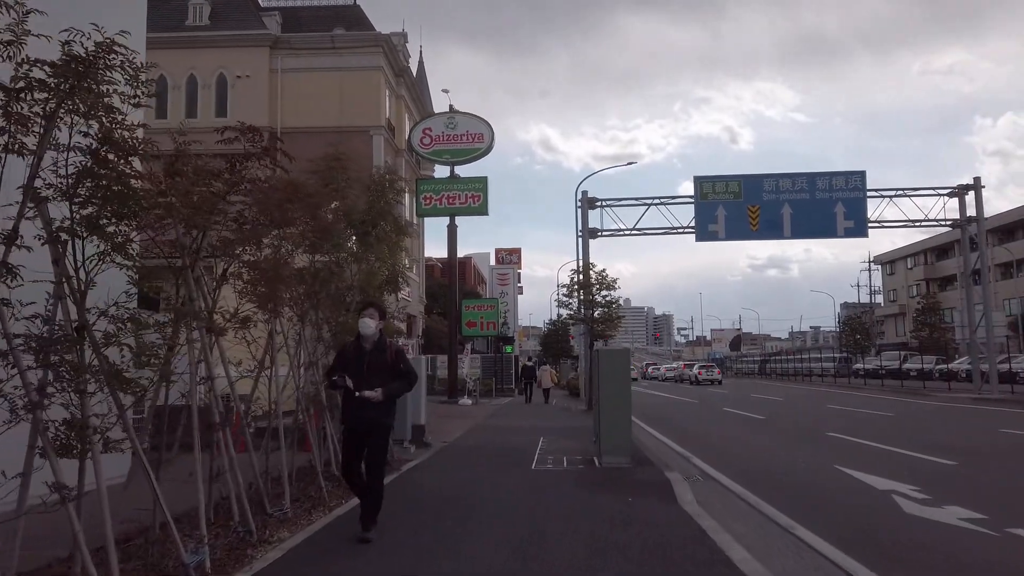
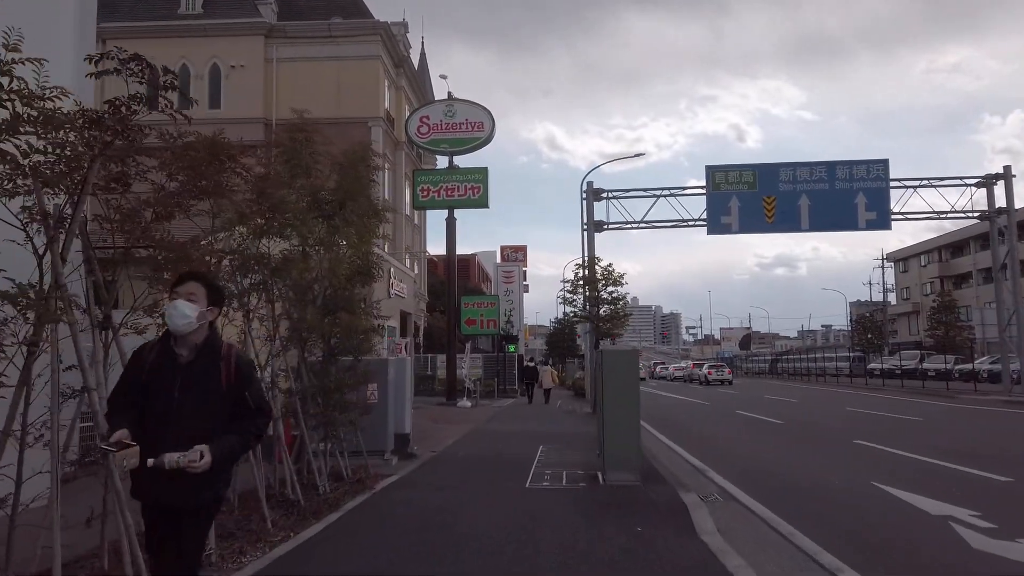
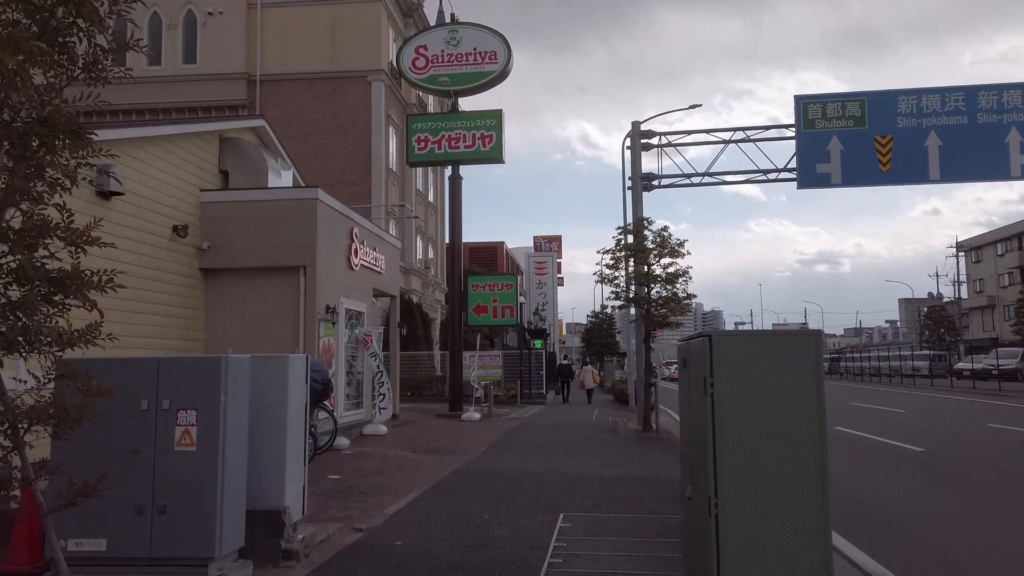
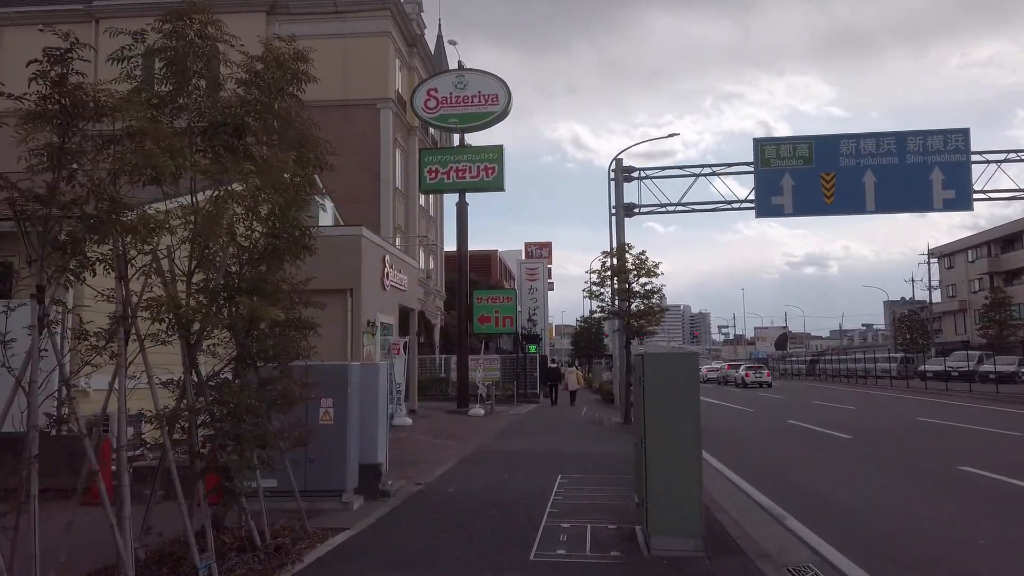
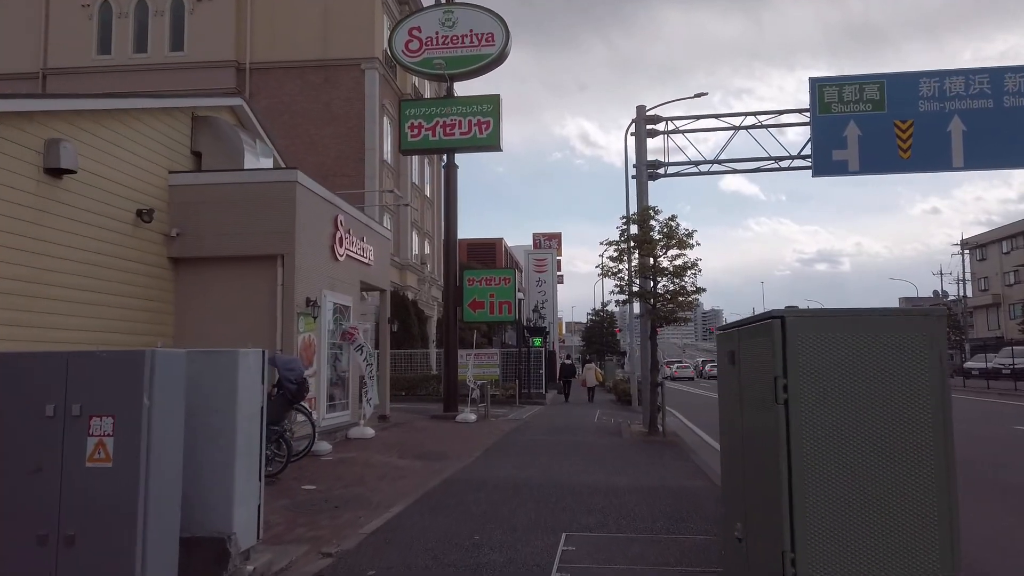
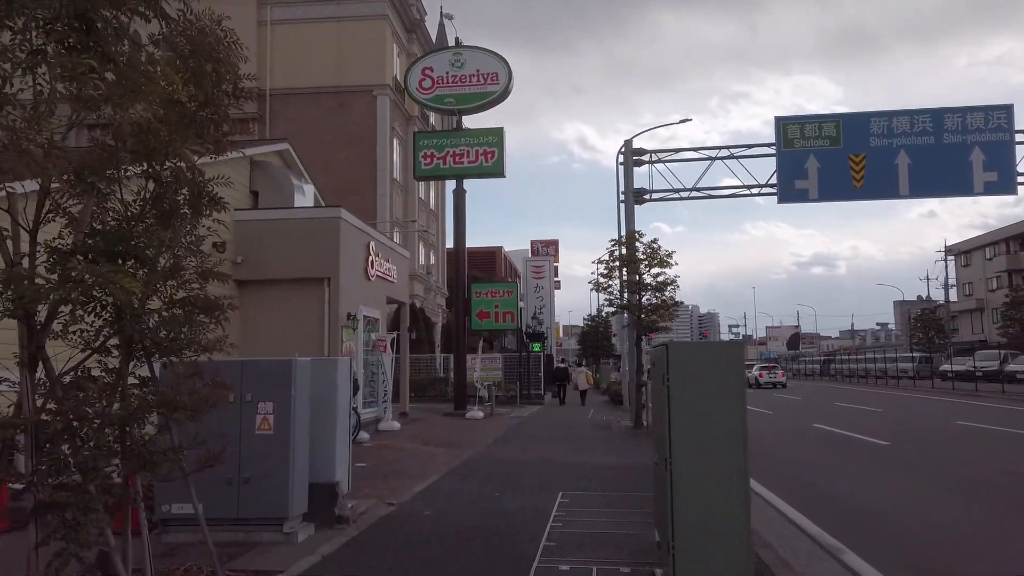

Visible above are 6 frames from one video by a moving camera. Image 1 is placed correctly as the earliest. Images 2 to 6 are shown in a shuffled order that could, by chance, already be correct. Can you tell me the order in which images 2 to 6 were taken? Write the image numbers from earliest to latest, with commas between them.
2, 4, 6, 3, 5
